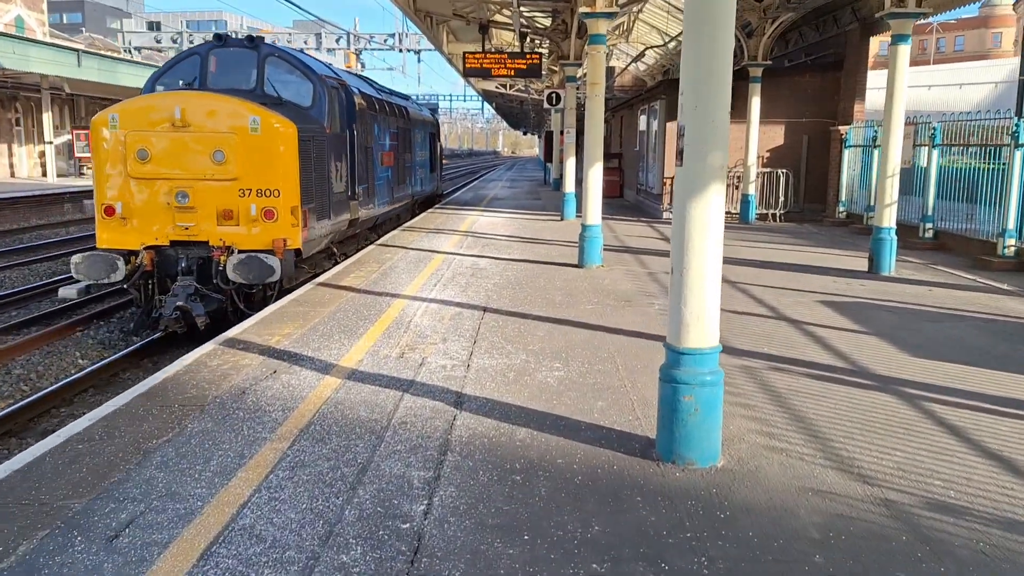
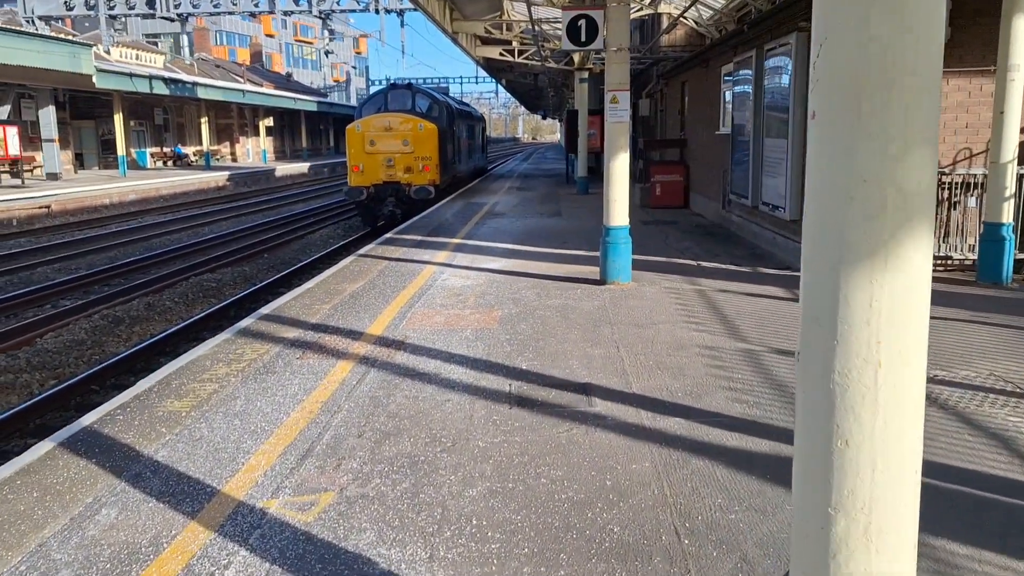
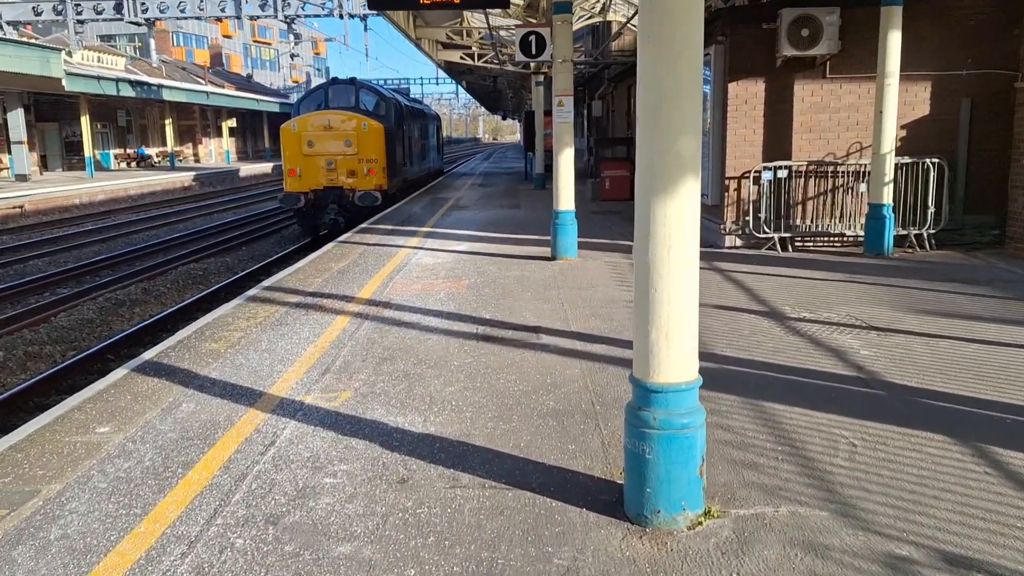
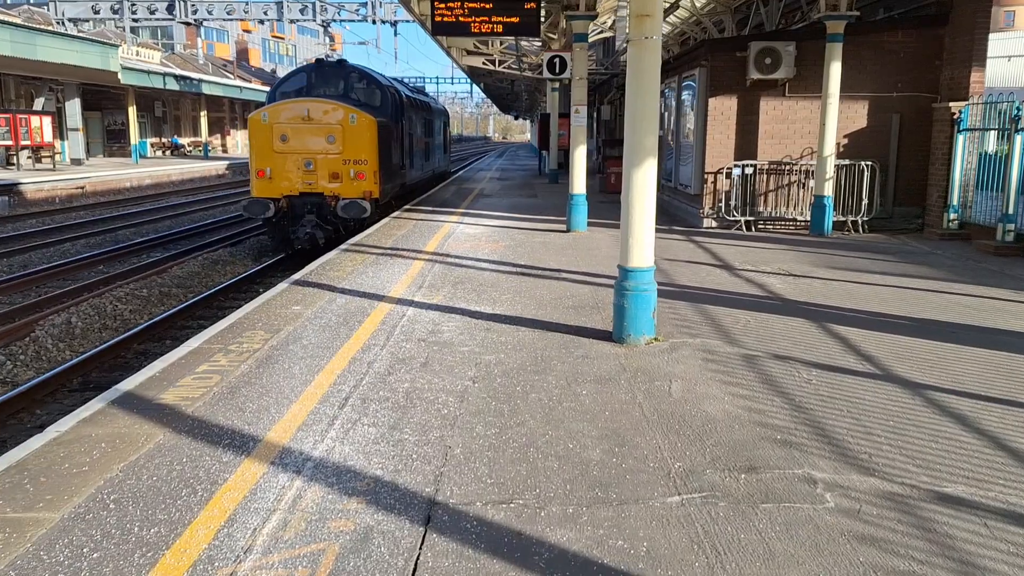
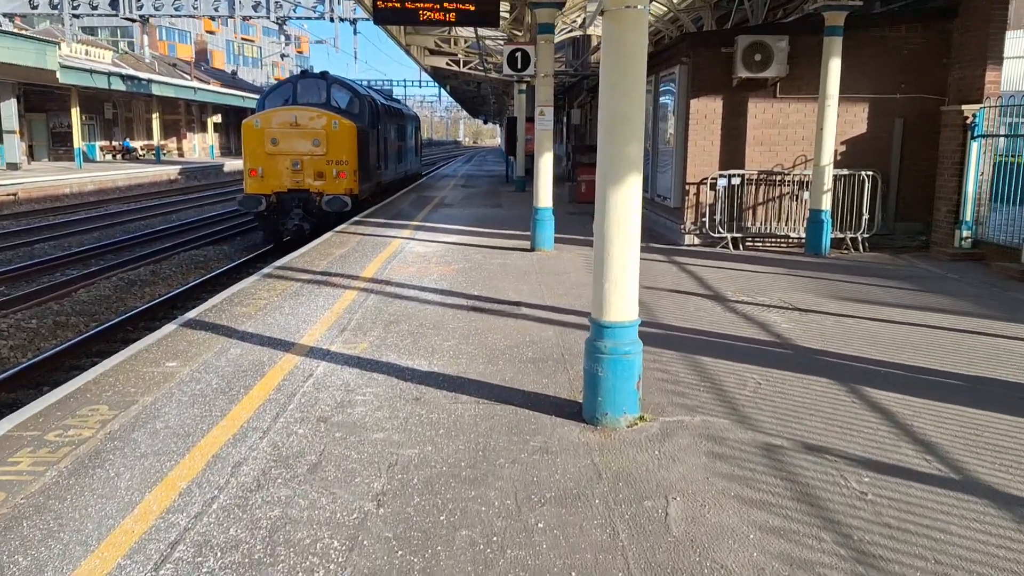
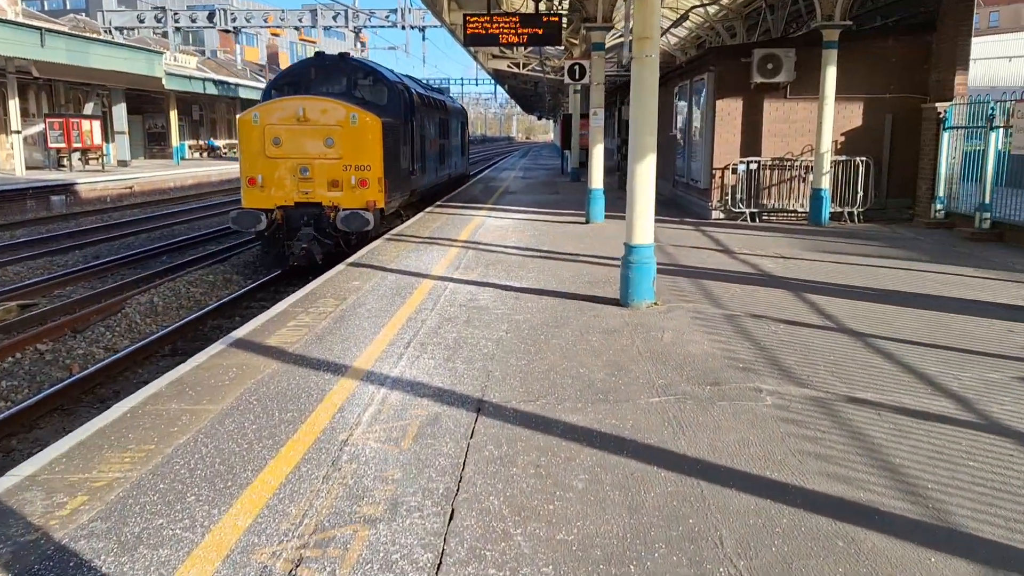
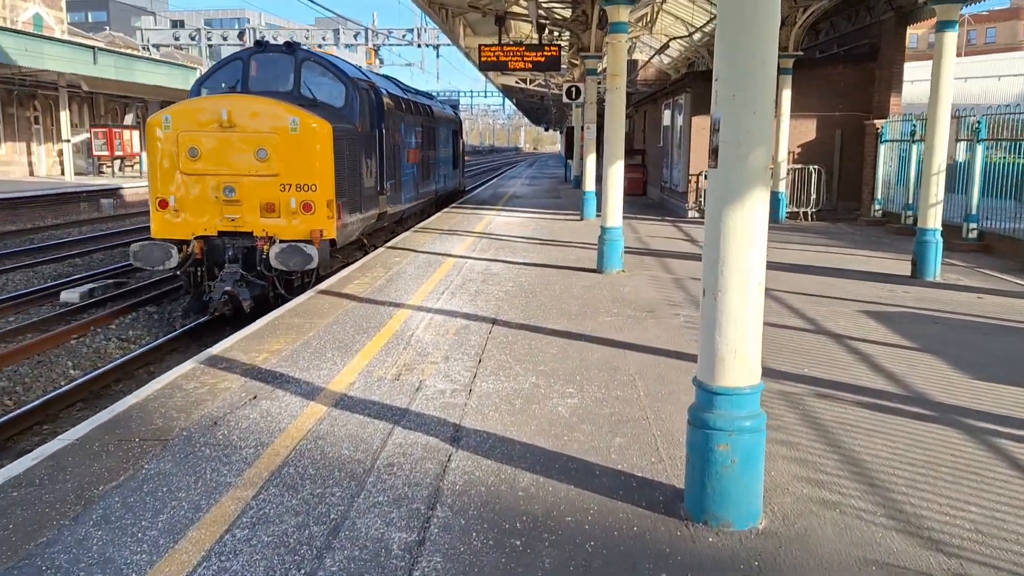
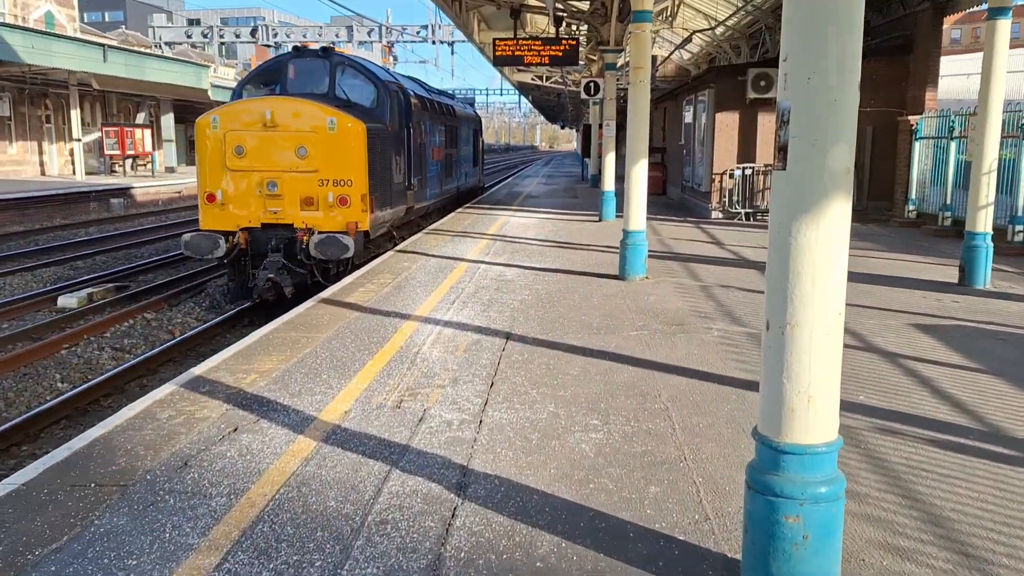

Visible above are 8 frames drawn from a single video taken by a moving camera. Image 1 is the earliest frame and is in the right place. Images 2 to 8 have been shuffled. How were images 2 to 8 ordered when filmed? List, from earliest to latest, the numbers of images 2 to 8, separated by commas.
7, 8, 6, 4, 5, 3, 2
